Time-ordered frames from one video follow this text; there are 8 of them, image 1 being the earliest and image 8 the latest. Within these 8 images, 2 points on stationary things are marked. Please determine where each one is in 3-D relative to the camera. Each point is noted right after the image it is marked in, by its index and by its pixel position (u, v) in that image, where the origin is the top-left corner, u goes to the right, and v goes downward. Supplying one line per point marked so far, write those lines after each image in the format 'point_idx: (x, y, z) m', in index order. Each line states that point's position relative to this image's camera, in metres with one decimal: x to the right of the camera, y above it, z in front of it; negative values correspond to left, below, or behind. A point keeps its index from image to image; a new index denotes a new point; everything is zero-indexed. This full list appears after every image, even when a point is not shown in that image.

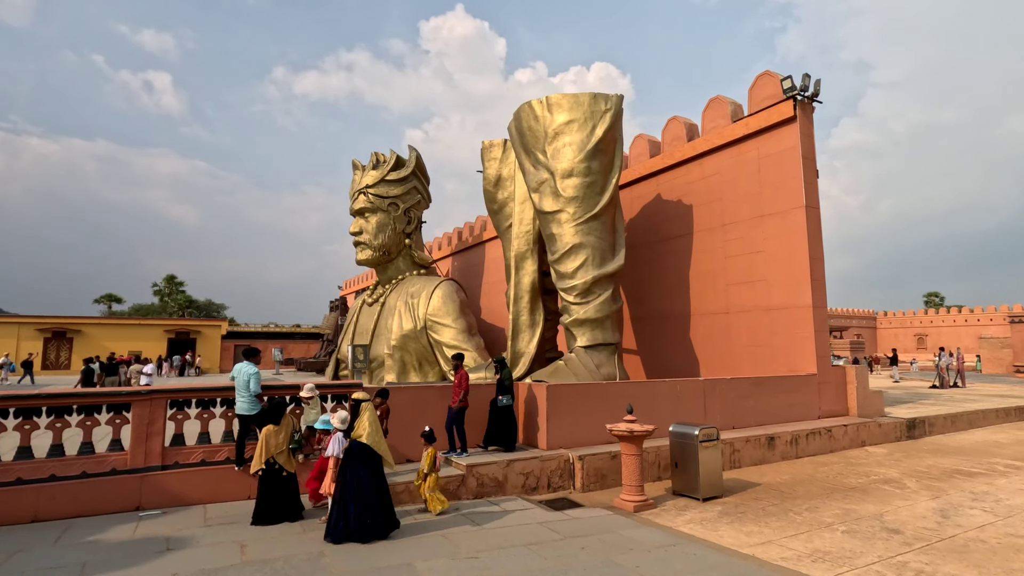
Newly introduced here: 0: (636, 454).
0: (+0.8, -1.1, +3.7) m
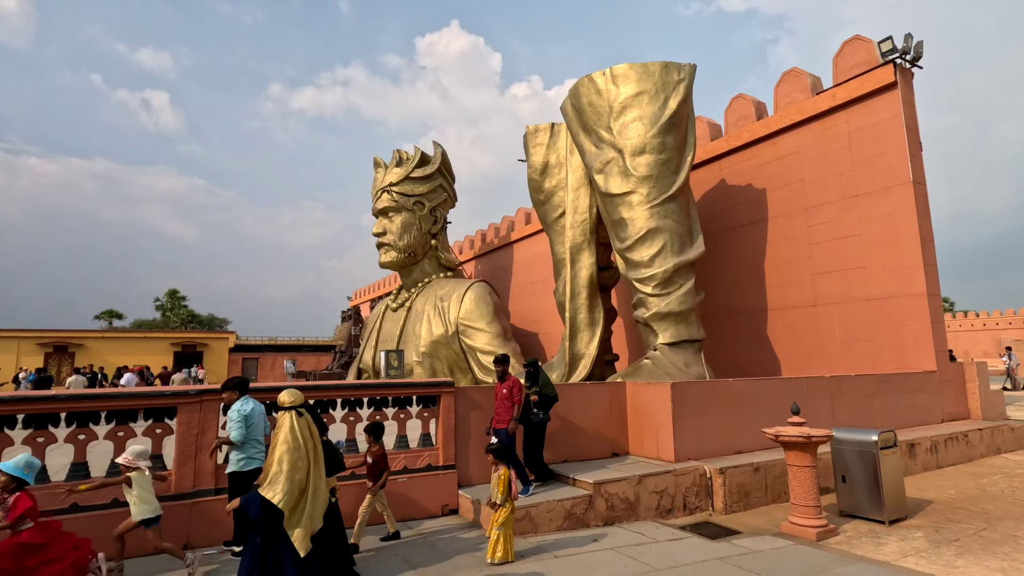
0: (+1.5, -0.9, +2.9) m
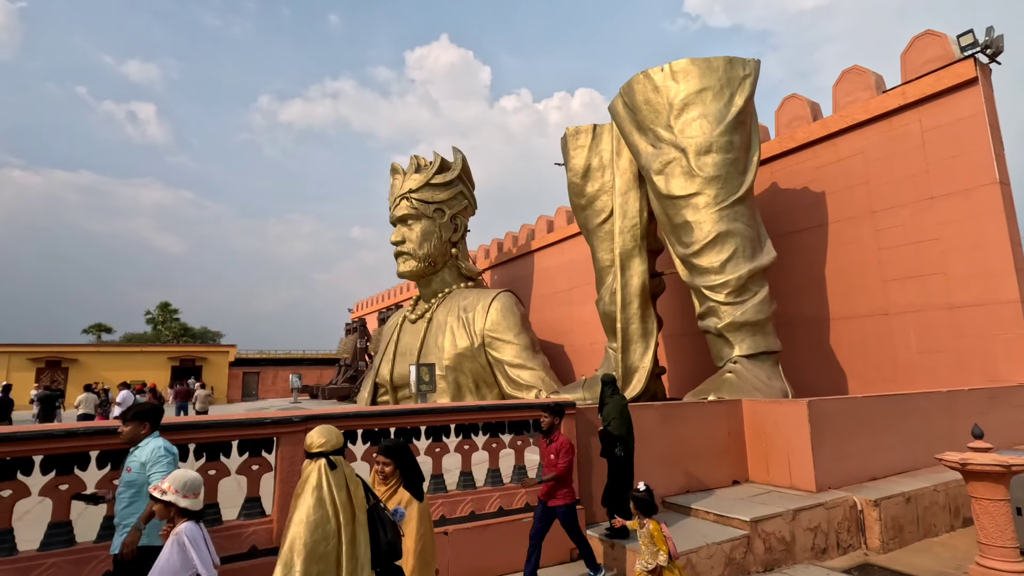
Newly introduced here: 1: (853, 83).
0: (+2.2, -0.9, +2.5) m
1: (+3.9, +2.3, +6.5) m
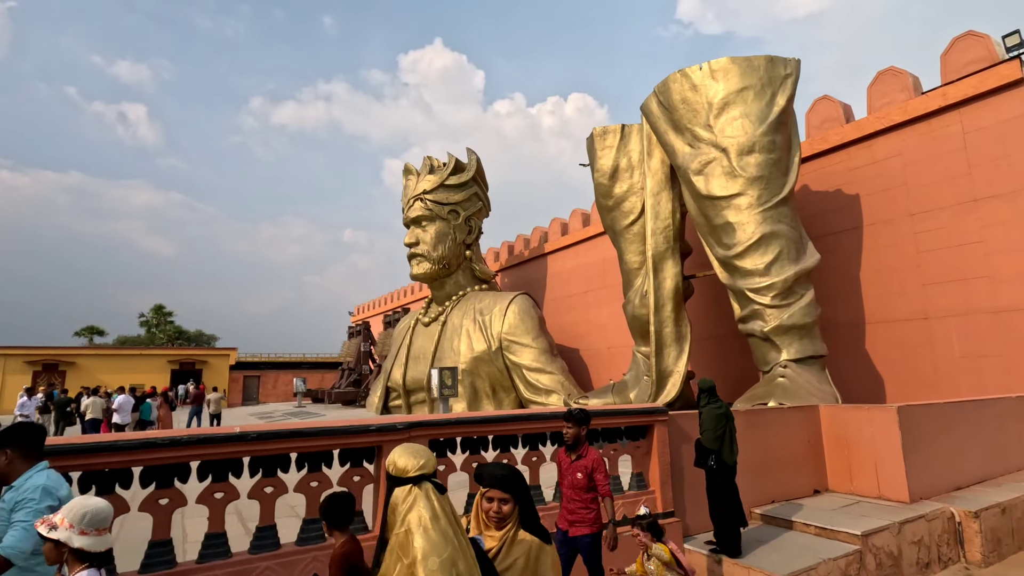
0: (+2.6, -0.9, +2.4) m
1: (+4.3, +2.3, +6.4) m
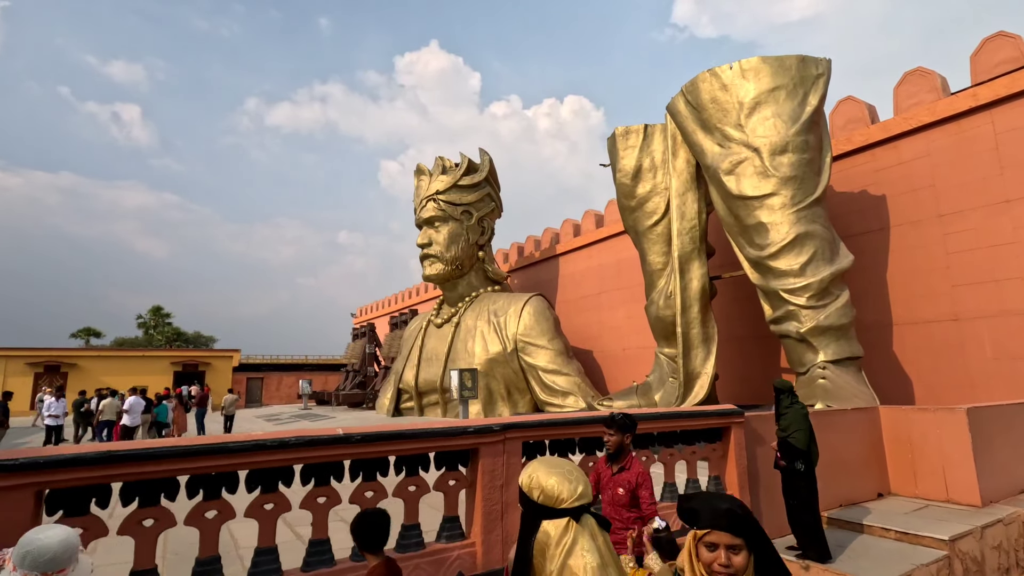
0: (+2.9, -0.9, +2.3) m
1: (+4.6, +2.3, +6.4) m
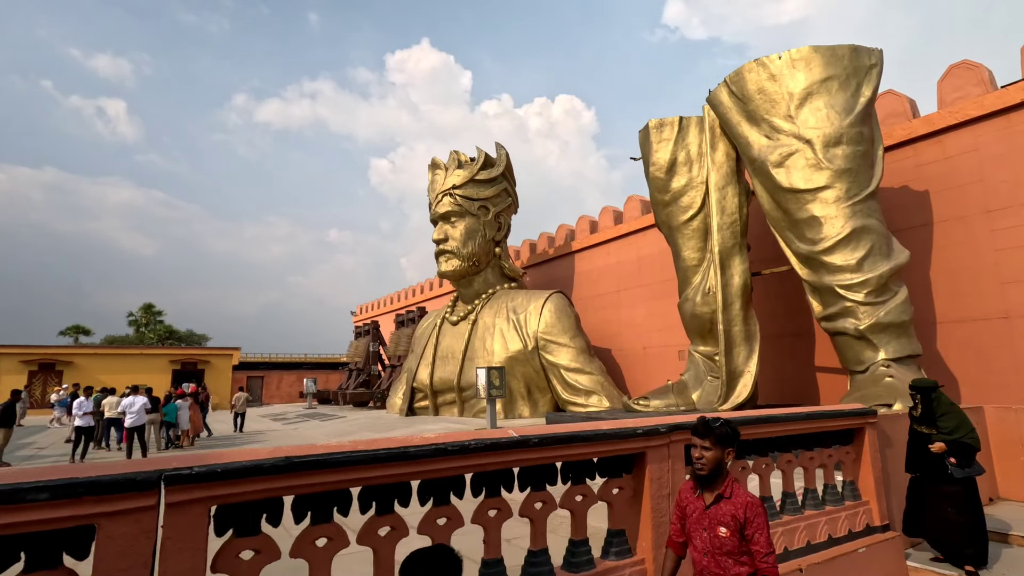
0: (+3.4, -0.9, +2.2) m
1: (+5.0, +2.3, +6.3) m
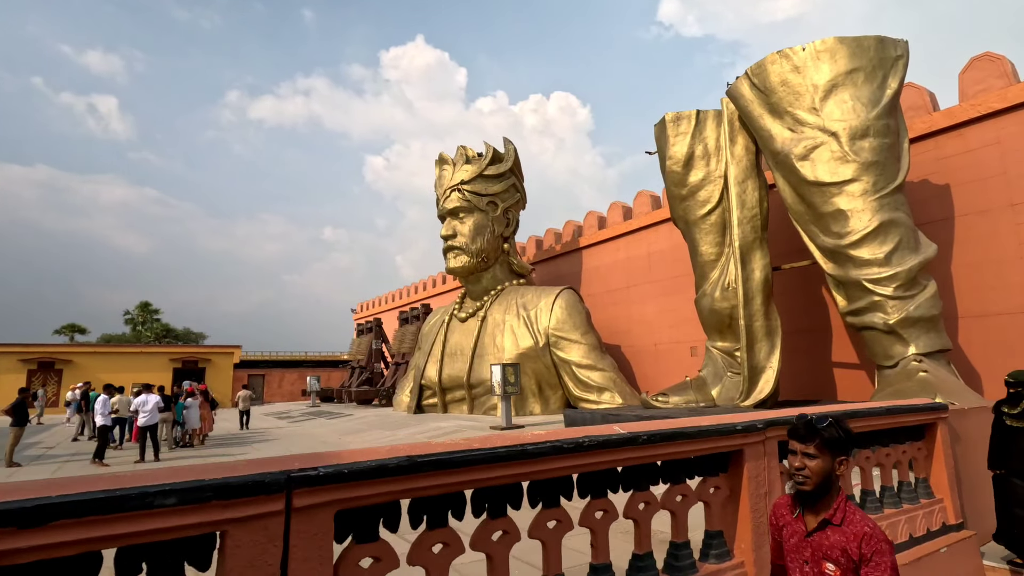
0: (+3.6, -0.8, +2.1) m
1: (+5.2, +2.4, +6.2) m
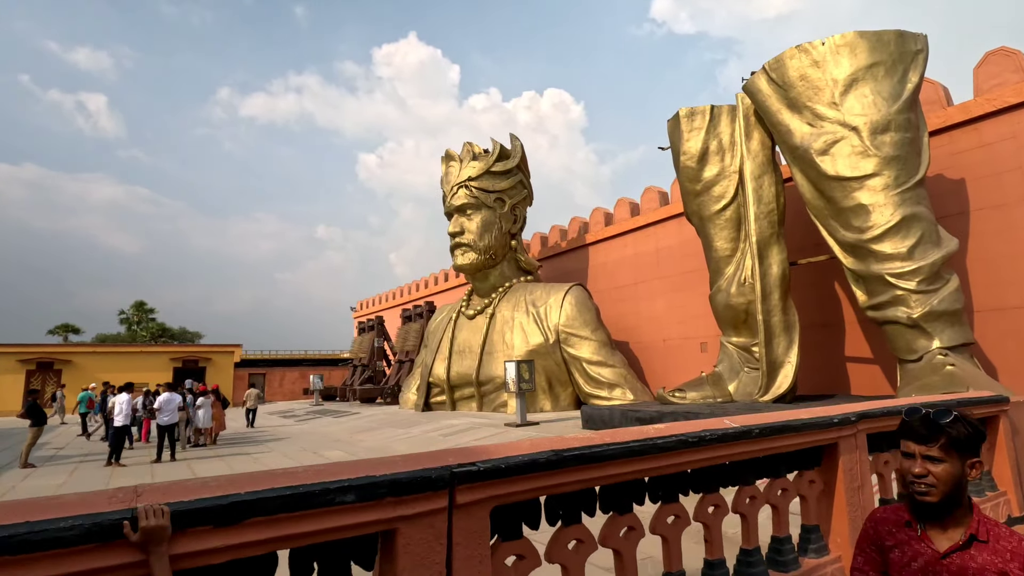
0: (+3.9, -0.8, +2.1) m
1: (+5.4, +2.5, +6.2) m
